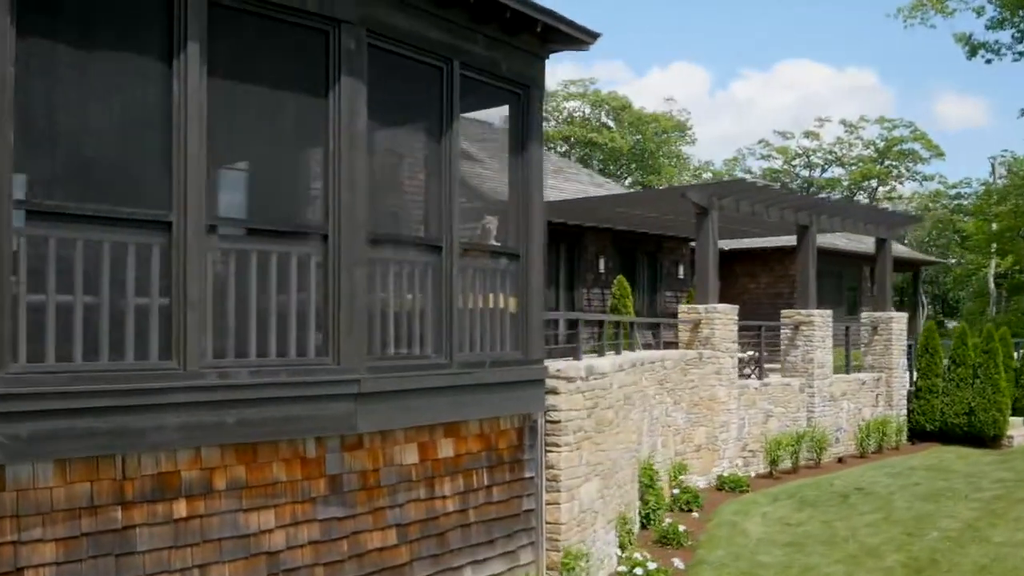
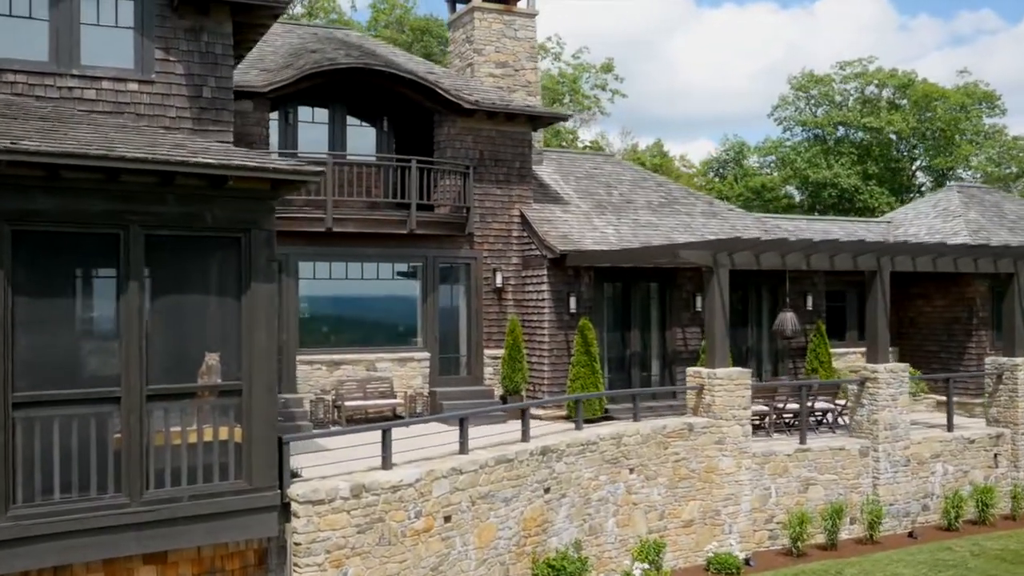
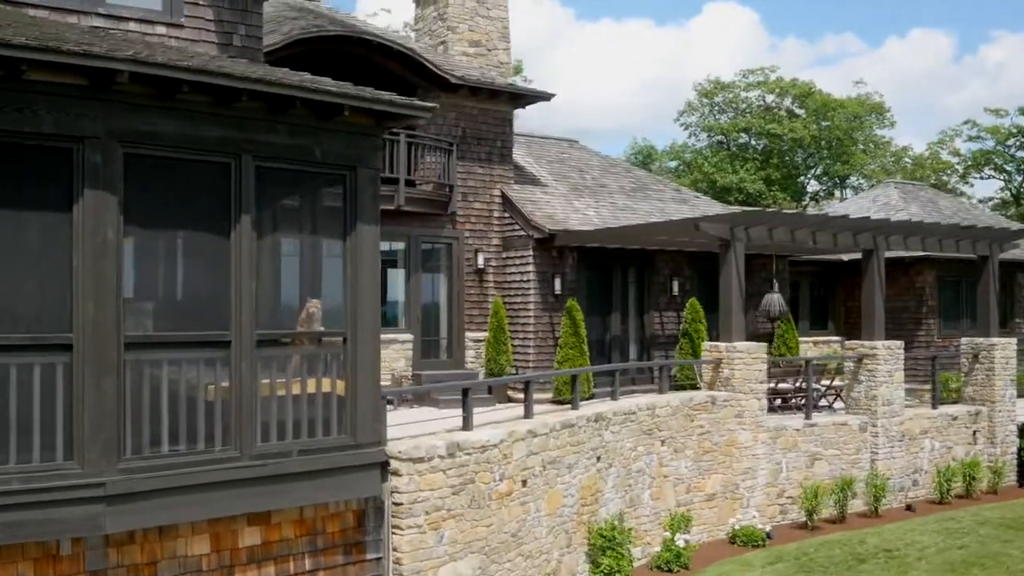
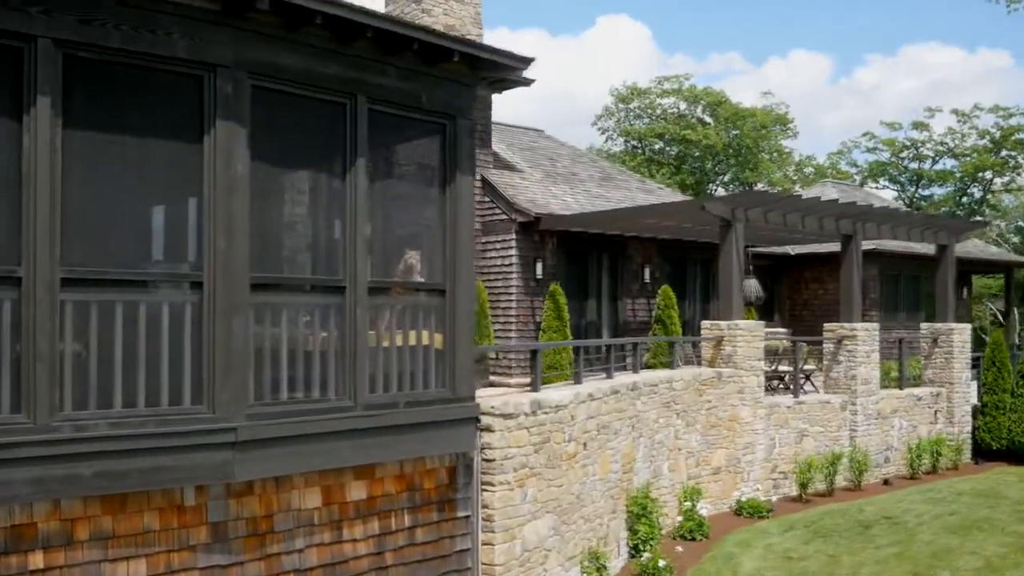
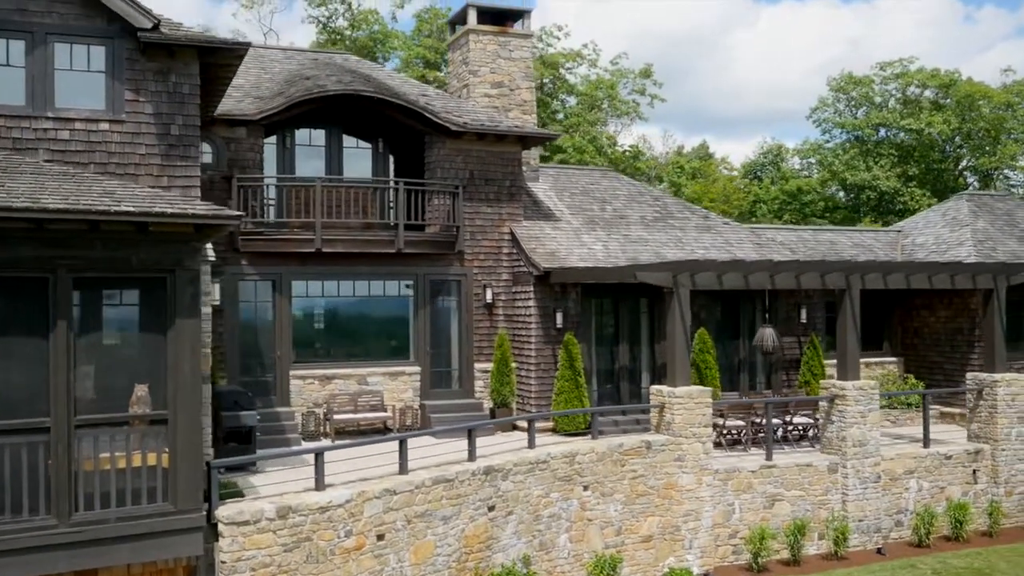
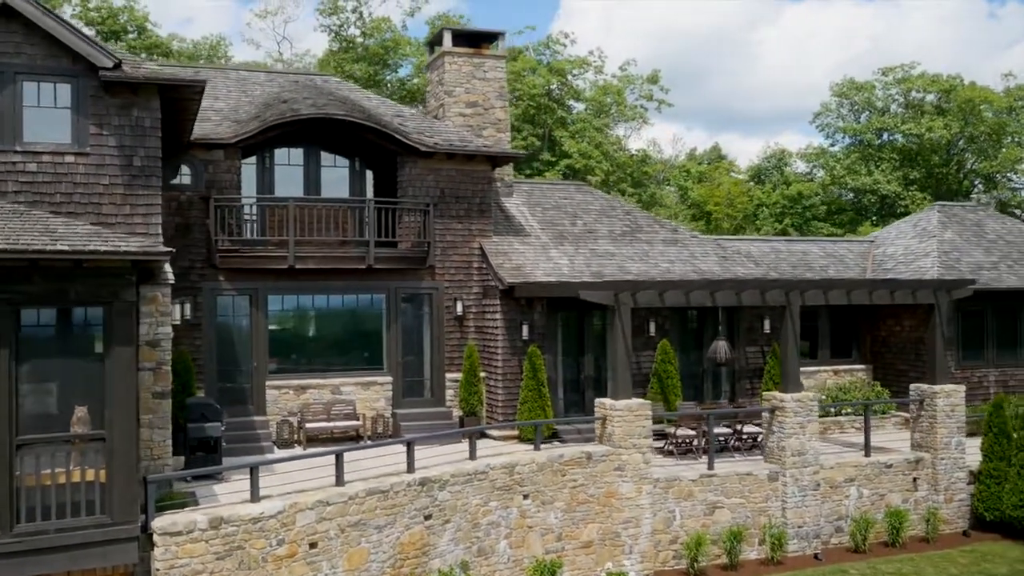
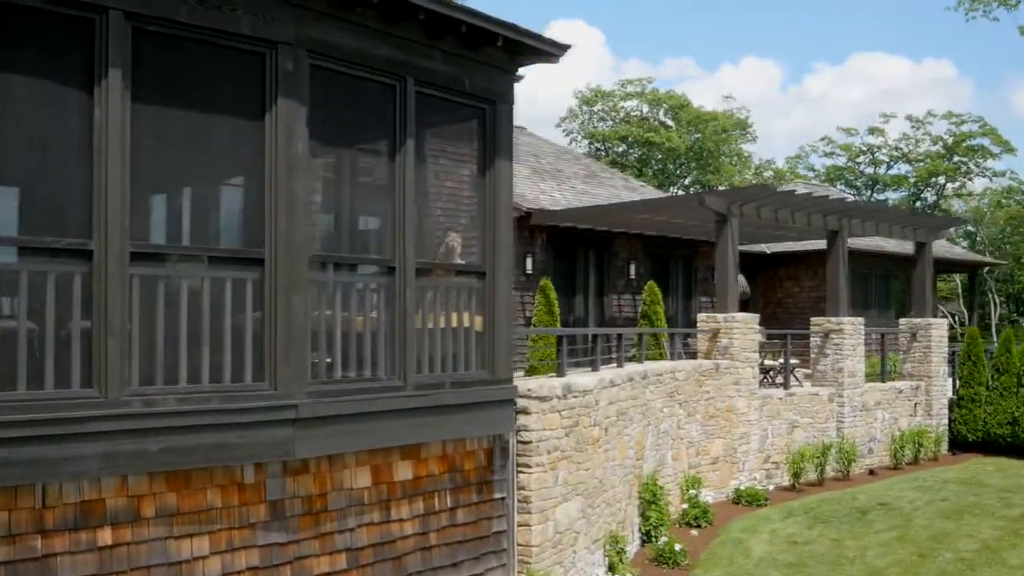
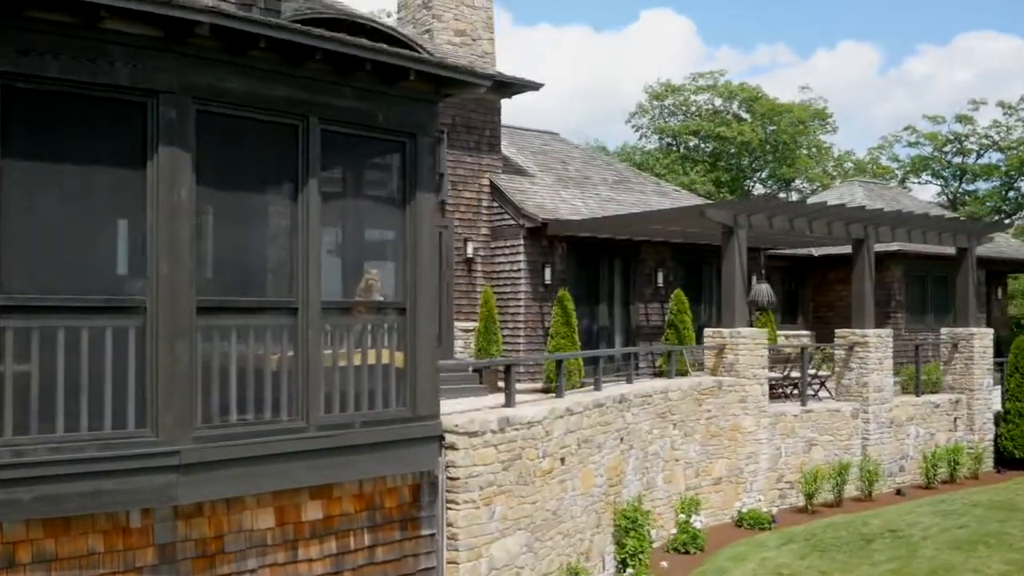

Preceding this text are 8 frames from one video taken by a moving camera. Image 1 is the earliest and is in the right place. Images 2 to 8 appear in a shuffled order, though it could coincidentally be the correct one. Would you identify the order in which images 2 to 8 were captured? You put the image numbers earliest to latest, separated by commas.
7, 4, 8, 3, 2, 5, 6
